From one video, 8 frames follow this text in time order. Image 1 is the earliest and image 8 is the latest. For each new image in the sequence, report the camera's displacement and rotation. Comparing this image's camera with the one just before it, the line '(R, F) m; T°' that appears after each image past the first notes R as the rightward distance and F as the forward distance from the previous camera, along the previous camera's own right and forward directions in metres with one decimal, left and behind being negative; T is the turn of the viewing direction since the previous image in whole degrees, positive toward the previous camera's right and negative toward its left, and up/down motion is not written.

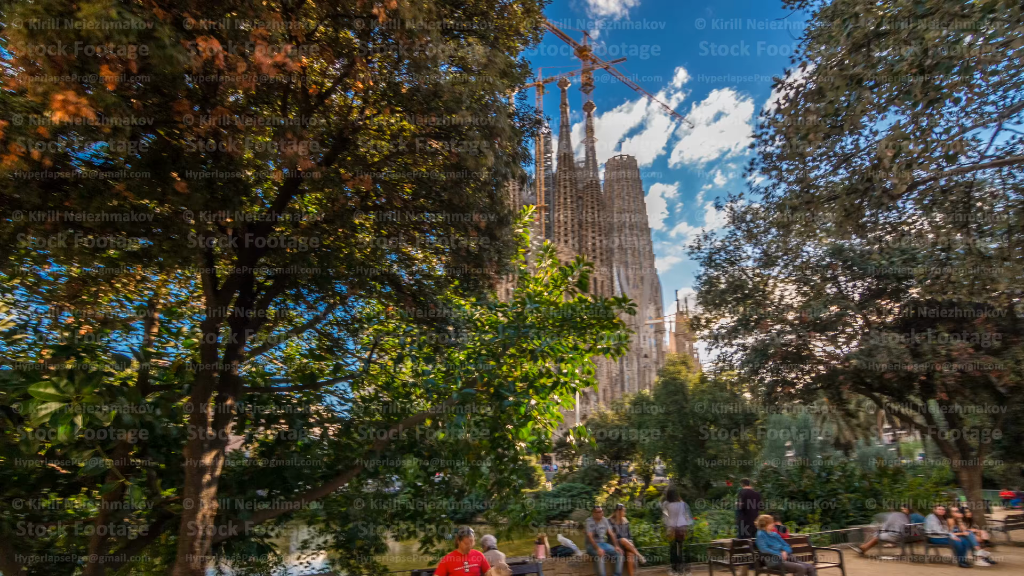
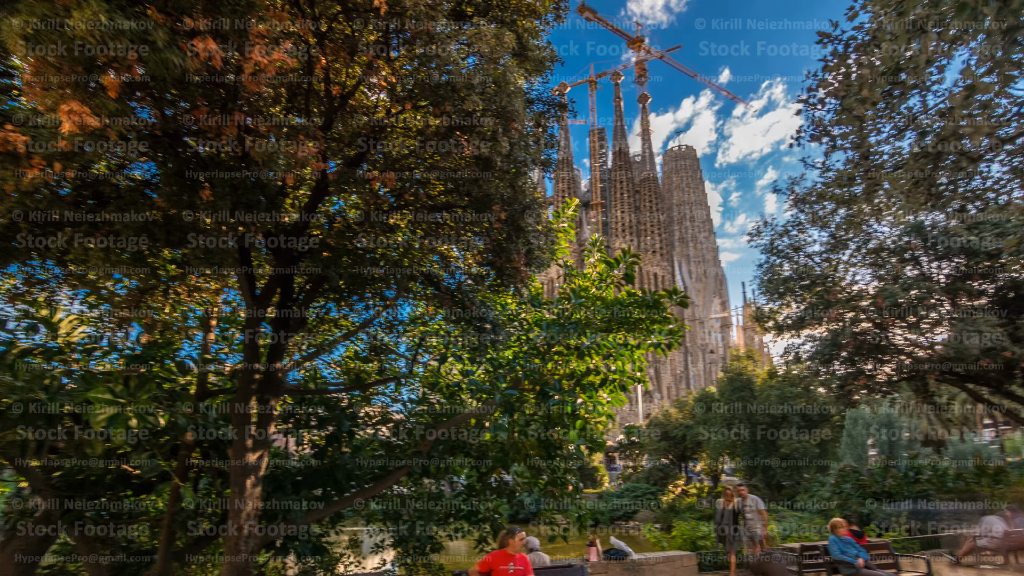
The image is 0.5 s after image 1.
(+0.2, +0.2) m; -6°
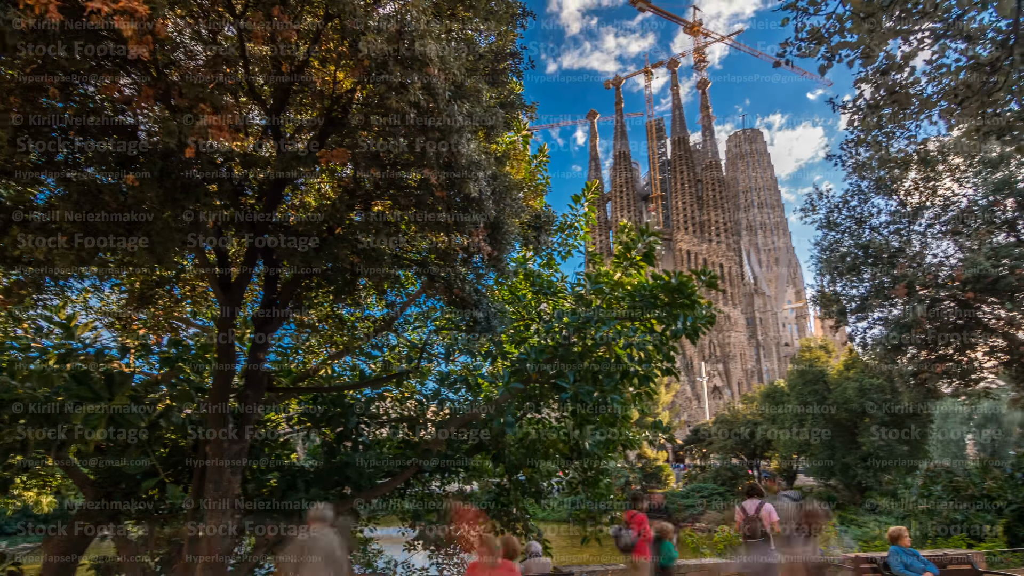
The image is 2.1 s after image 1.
(+0.6, +0.5) m; -7°
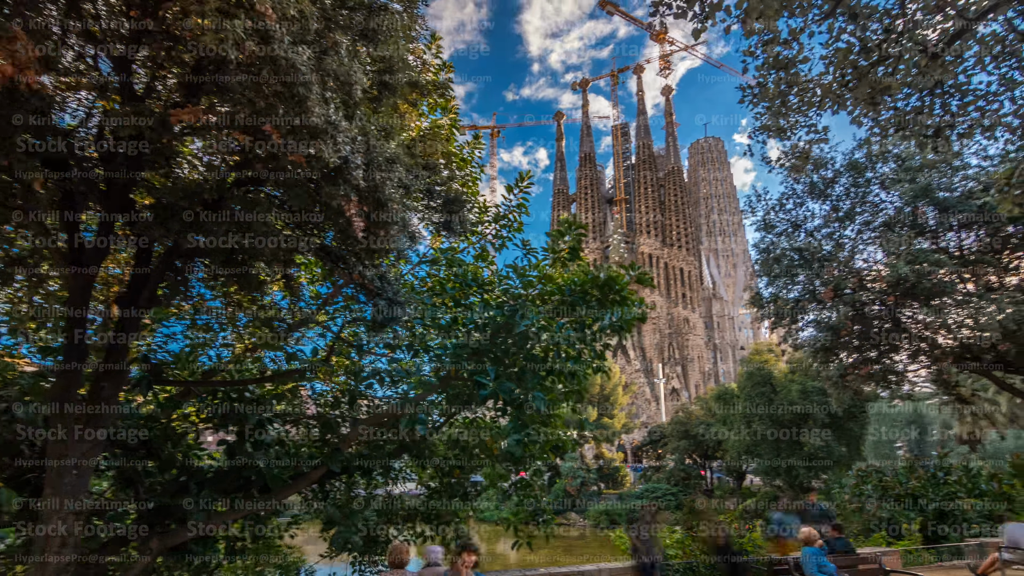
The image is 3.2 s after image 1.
(+0.5, +0.2) m; +4°
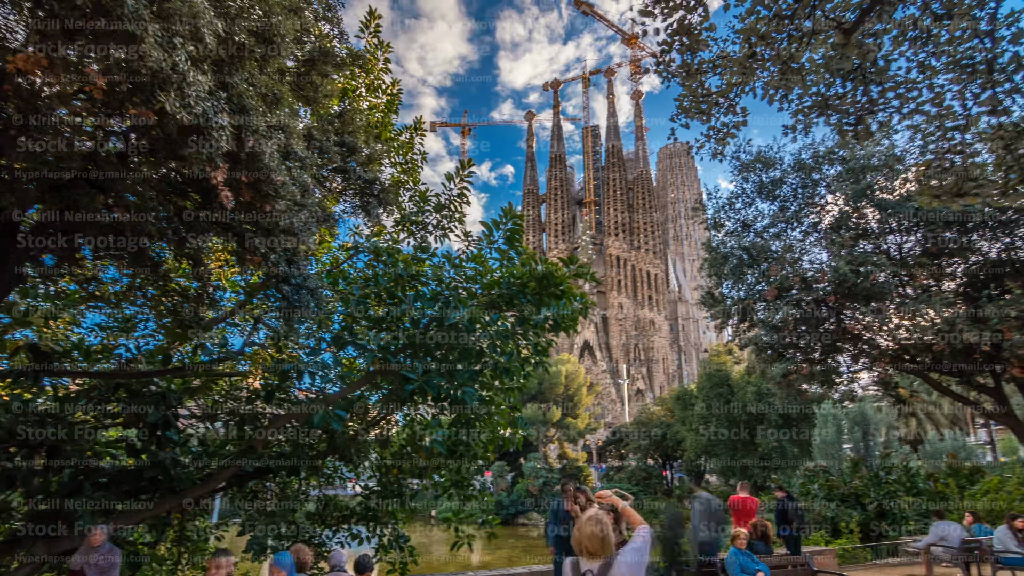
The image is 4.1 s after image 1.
(+0.4, +0.2) m; +3°
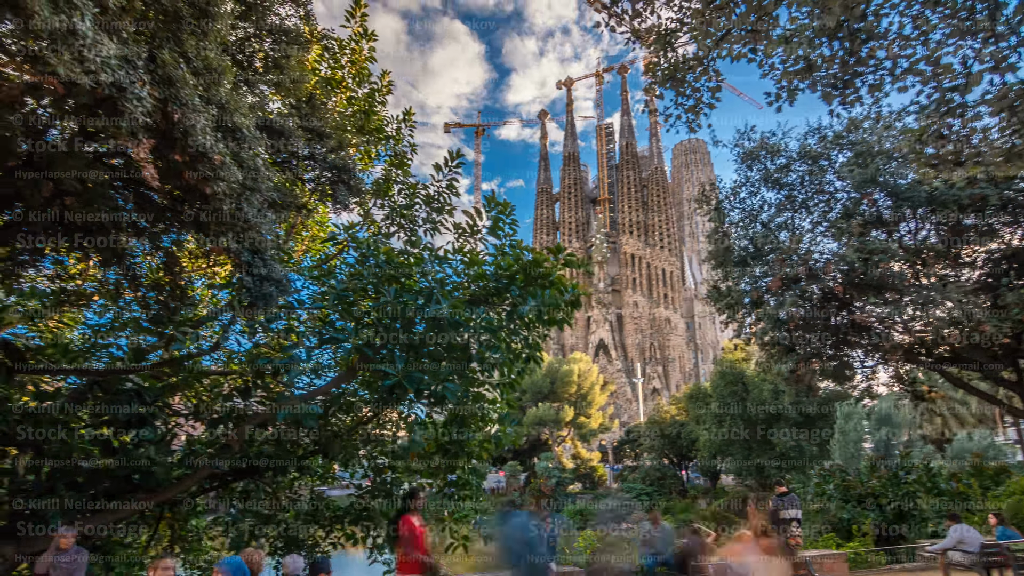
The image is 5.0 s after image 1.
(+0.3, +0.2) m; -2°
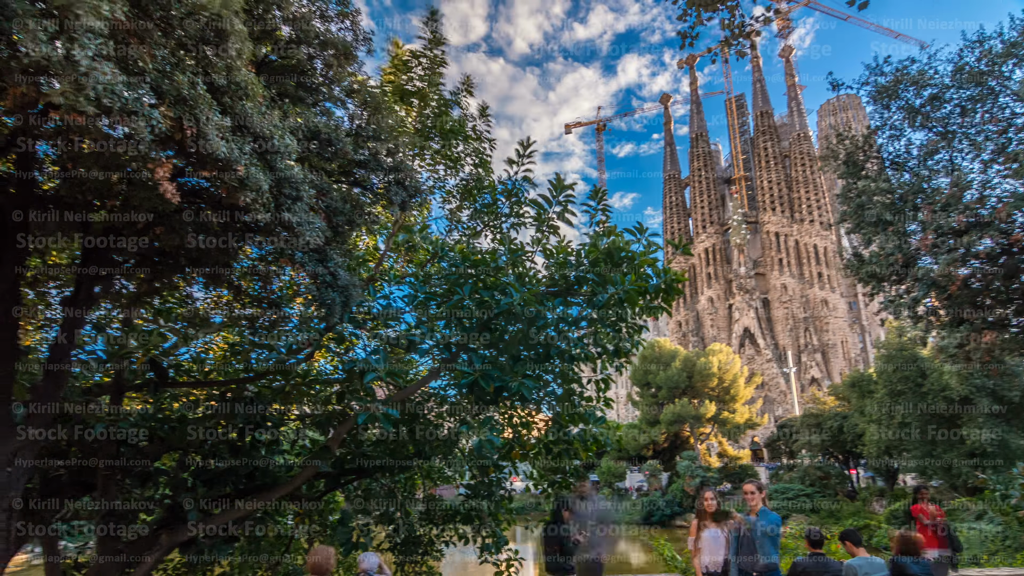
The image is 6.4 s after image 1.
(+0.6, +0.4) m; -14°
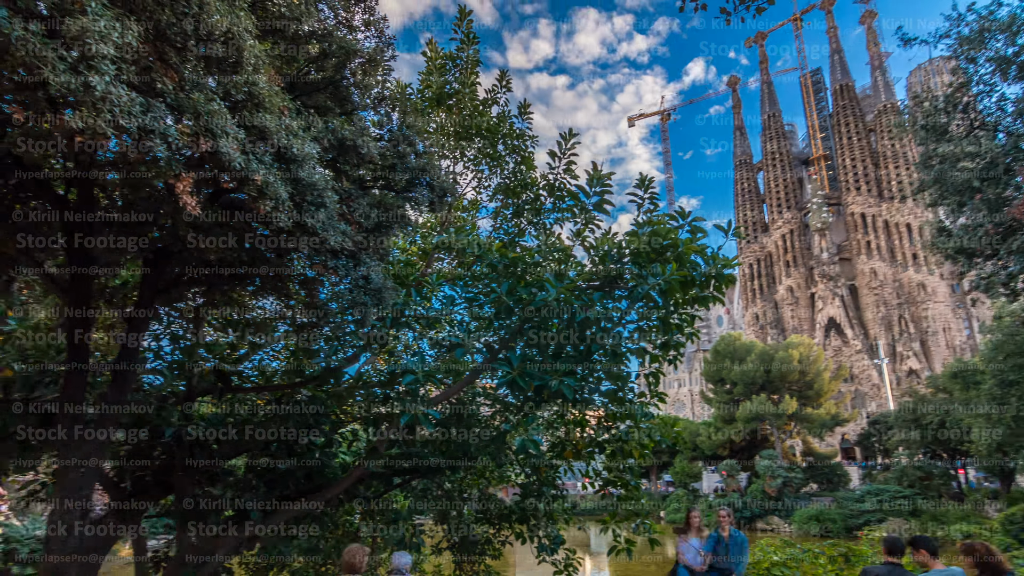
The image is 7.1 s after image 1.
(+0.3, +0.1) m; -7°
